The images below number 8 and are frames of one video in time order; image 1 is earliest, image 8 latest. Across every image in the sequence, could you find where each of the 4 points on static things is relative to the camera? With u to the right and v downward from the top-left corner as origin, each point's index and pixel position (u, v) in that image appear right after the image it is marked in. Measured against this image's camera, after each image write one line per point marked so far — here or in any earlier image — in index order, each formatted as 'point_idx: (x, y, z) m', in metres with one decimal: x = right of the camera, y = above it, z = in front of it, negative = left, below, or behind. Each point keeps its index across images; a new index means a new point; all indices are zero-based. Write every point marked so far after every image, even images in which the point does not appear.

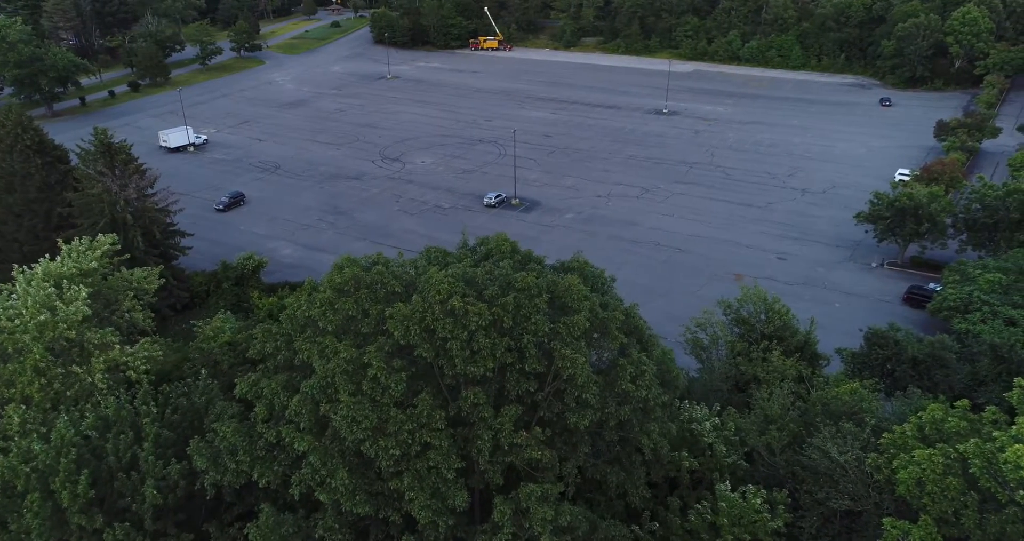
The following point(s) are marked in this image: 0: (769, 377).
0: (+6.4, -2.7, +16.0) m
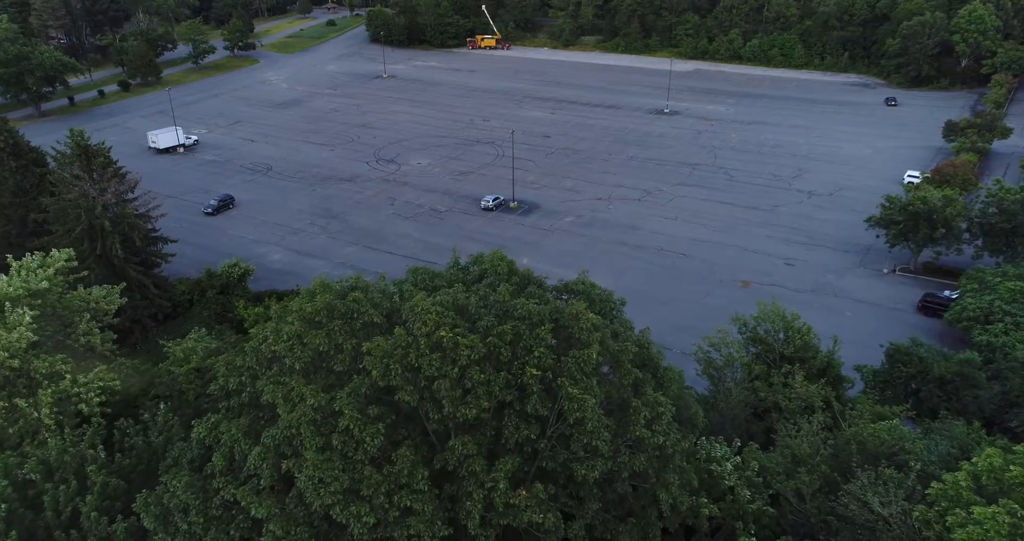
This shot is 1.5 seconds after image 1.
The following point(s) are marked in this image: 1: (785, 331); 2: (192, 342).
0: (+6.3, -3.0, +14.6) m
1: (+6.9, -1.6, +16.4) m
2: (-8.1, -1.8, +16.5) m
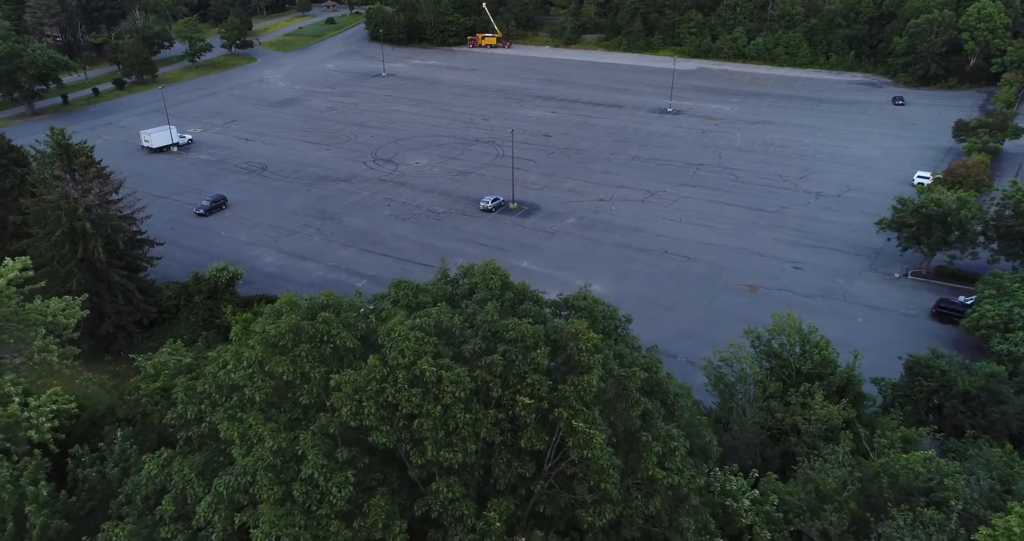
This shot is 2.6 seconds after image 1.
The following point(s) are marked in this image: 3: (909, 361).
0: (+6.2, -3.3, +13.5) m
1: (+6.8, -1.8, +15.3) m
2: (-8.2, -2.0, +15.4) m
3: (+11.6, -2.6, +19.1) m
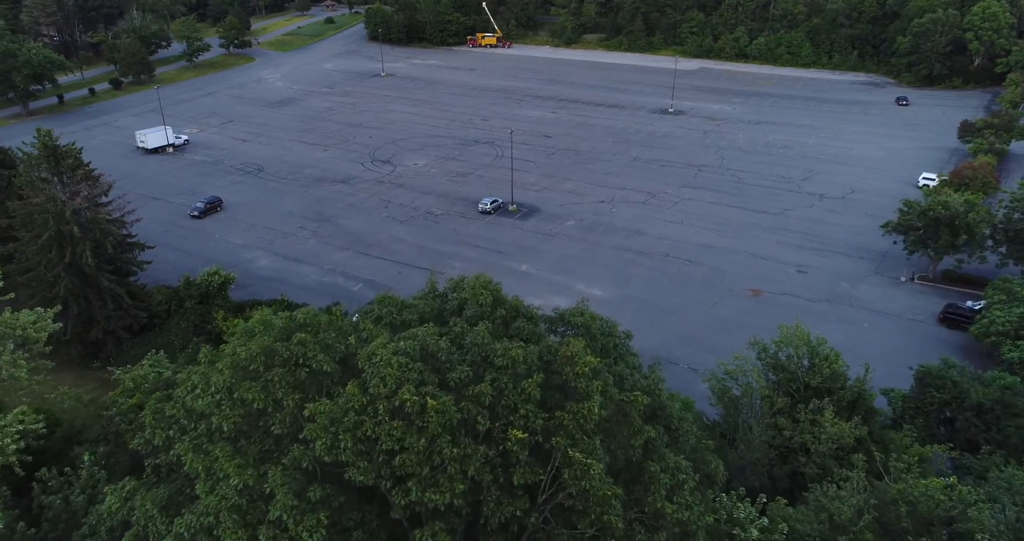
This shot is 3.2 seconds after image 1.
0: (+6.1, -3.5, +12.9) m
1: (+6.7, -2.0, +14.6) m
2: (-8.2, -2.2, +14.8) m
3: (+11.5, -2.8, +18.4) m
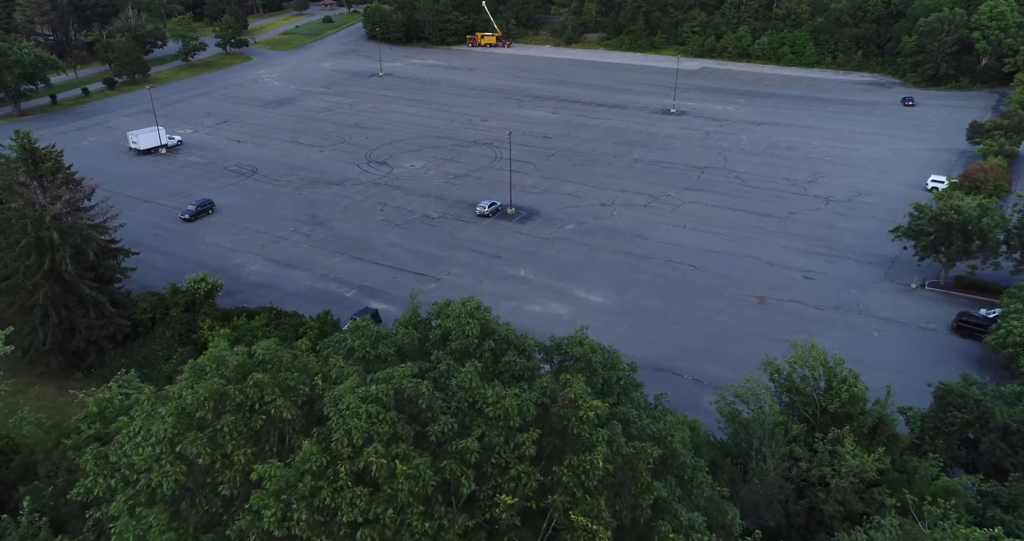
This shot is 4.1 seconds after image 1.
0: (+6.0, -3.8, +11.8) m
1: (+6.6, -2.3, +13.6) m
2: (-8.4, -2.5, +13.8) m
3: (+11.4, -3.2, +17.4) m
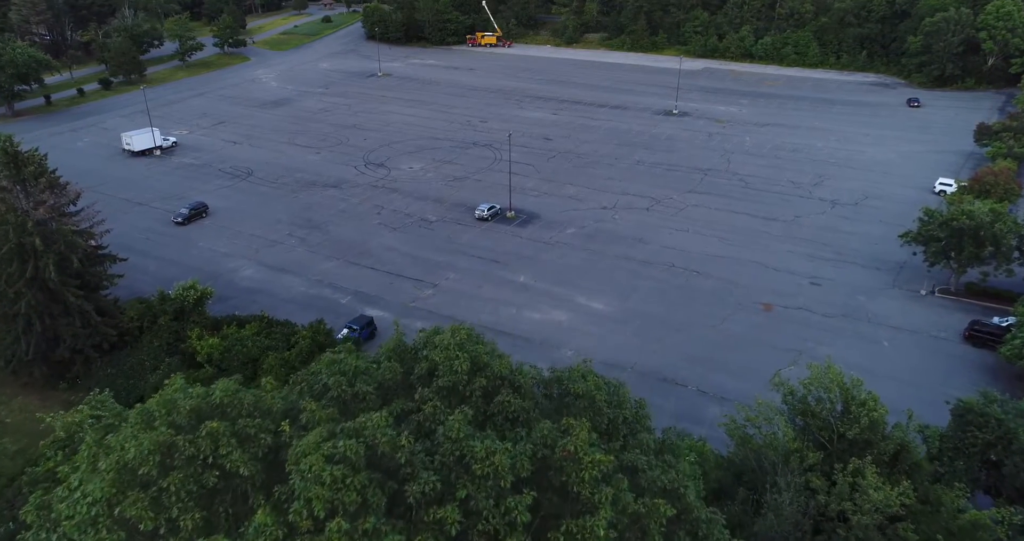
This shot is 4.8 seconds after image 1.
0: (+5.9, -4.1, +11.0) m
1: (+6.5, -2.6, +12.7) m
2: (-8.4, -2.8, +13.0) m
3: (+11.3, -3.5, +16.5) m
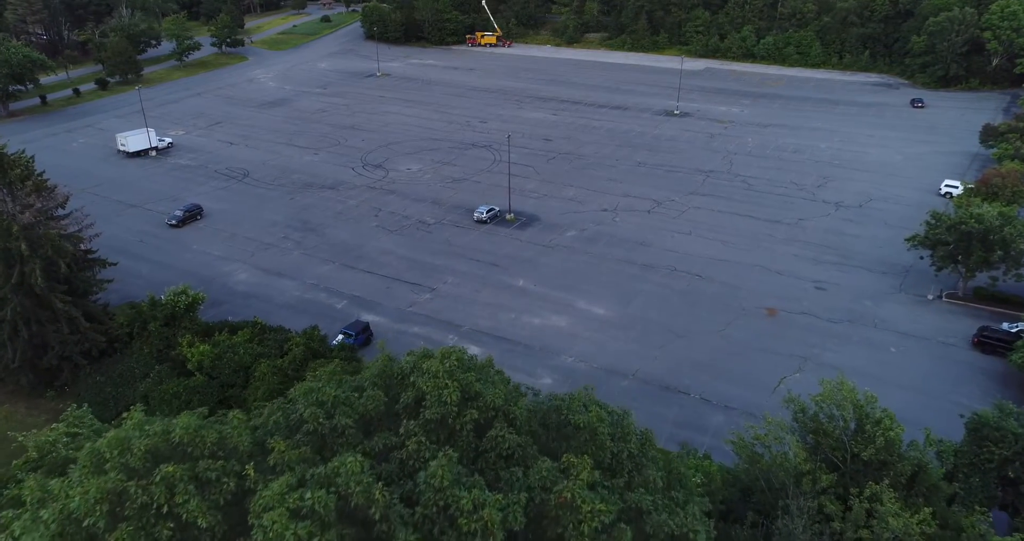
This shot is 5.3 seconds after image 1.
0: (+5.9, -4.3, +10.4) m
1: (+6.4, -2.8, +12.1) m
2: (-8.5, -3.0, +12.4) m
3: (+11.3, -3.7, +15.9) m
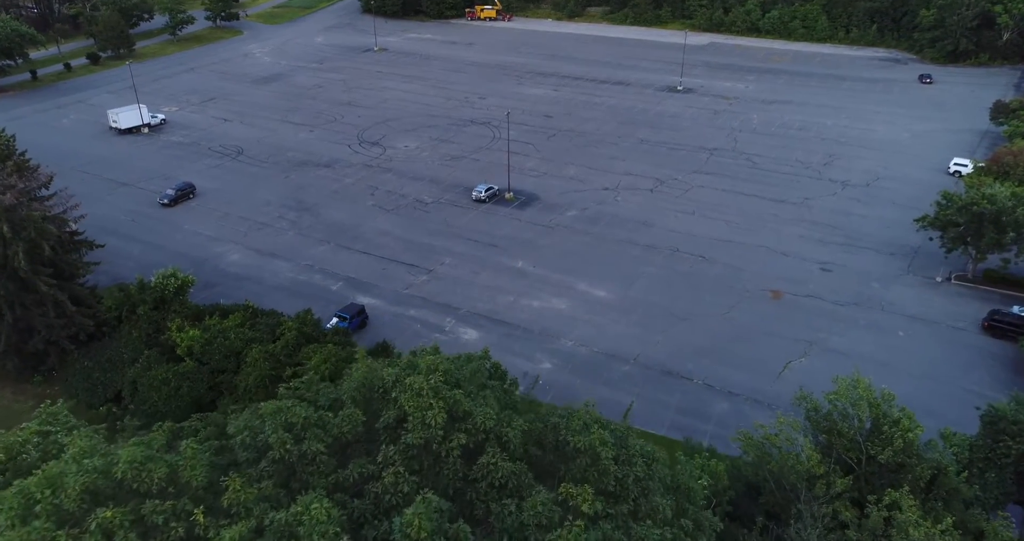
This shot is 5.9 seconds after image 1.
0: (+5.8, -4.1, +9.8) m
1: (+6.4, -2.6, +11.5) m
2: (-8.6, -2.7, +11.7) m
3: (+11.2, -3.3, +15.3) m
